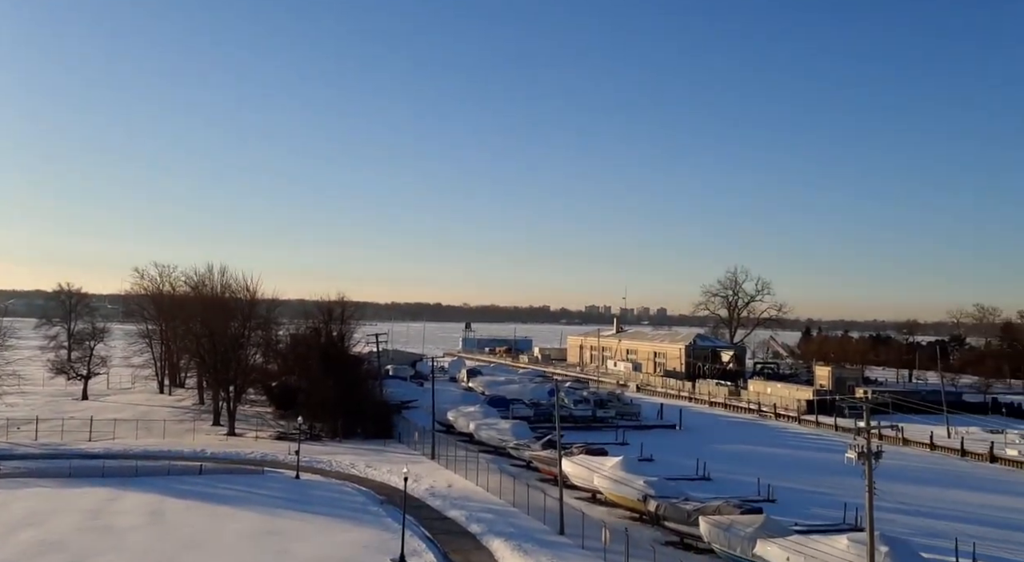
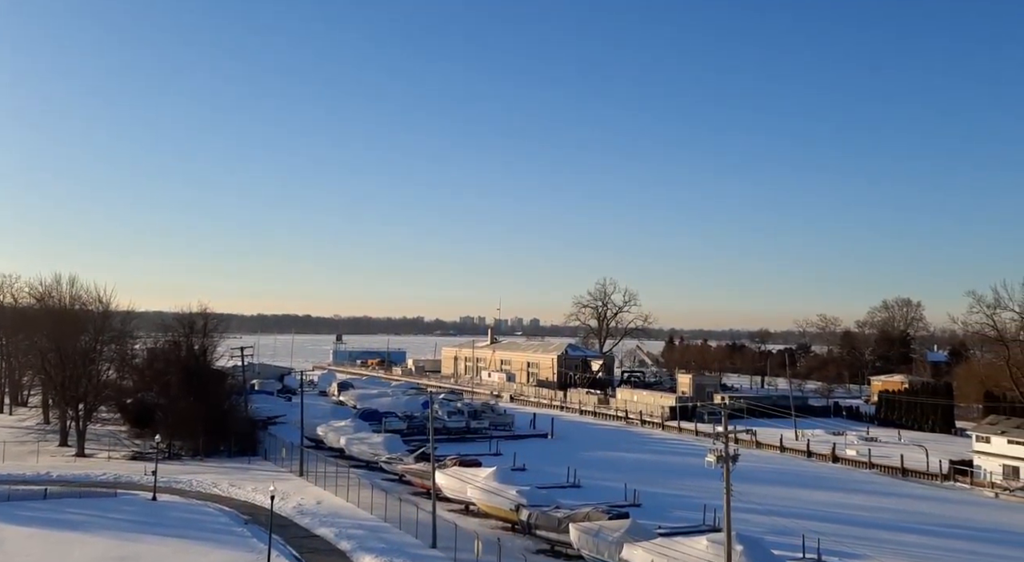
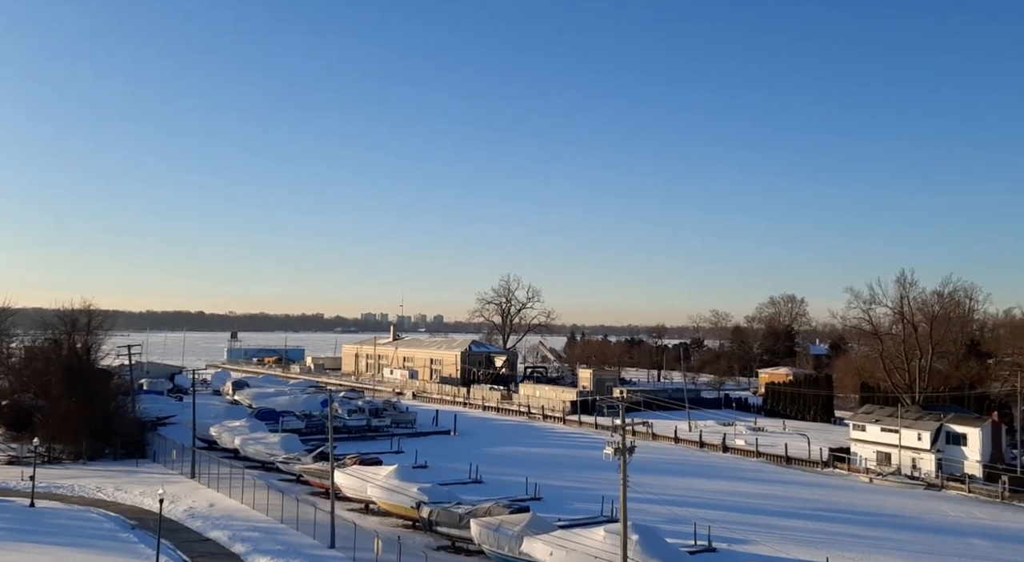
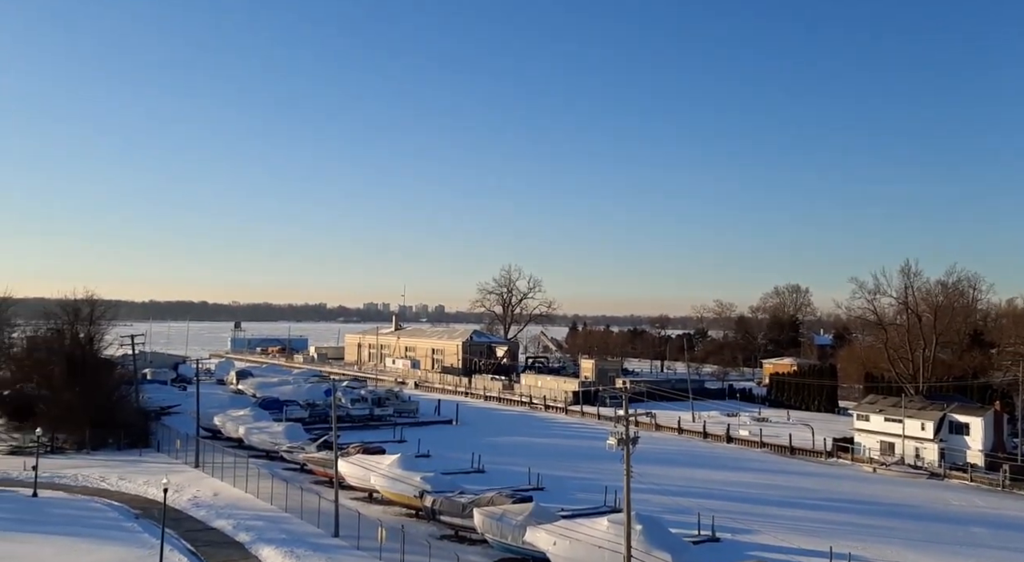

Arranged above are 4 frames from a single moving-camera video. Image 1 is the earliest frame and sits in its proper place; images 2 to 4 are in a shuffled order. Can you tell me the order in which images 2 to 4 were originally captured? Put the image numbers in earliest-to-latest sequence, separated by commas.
2, 3, 4
